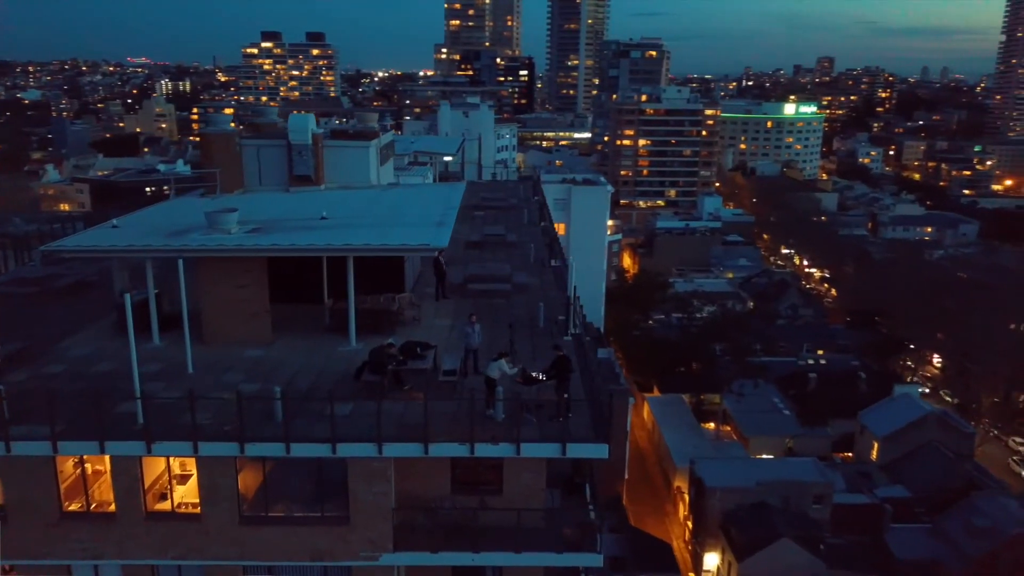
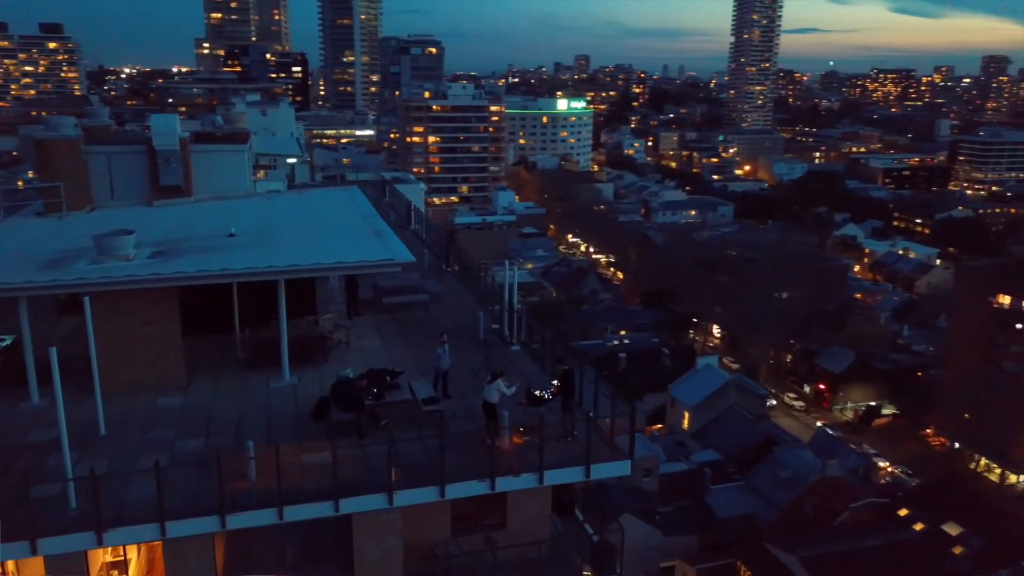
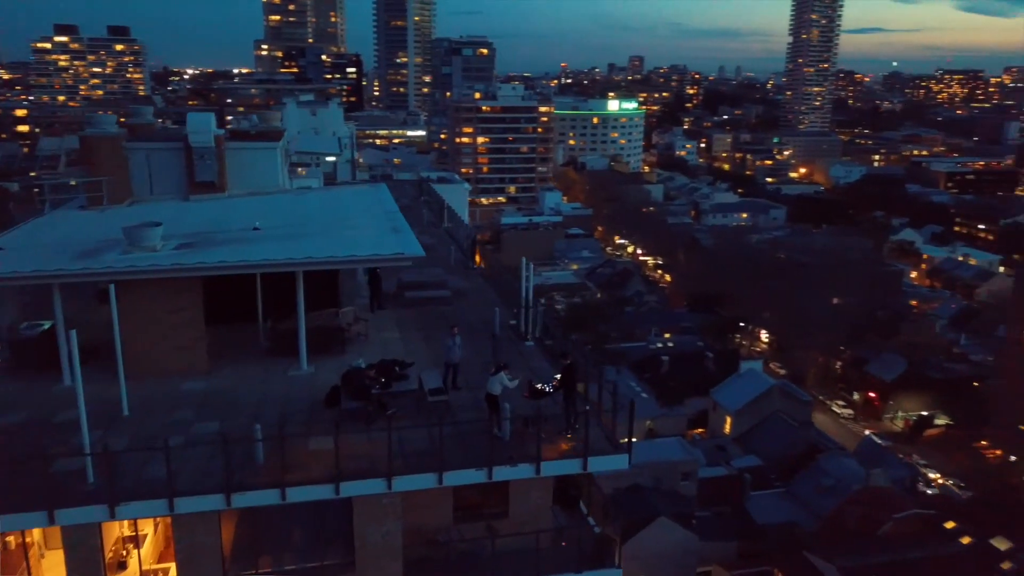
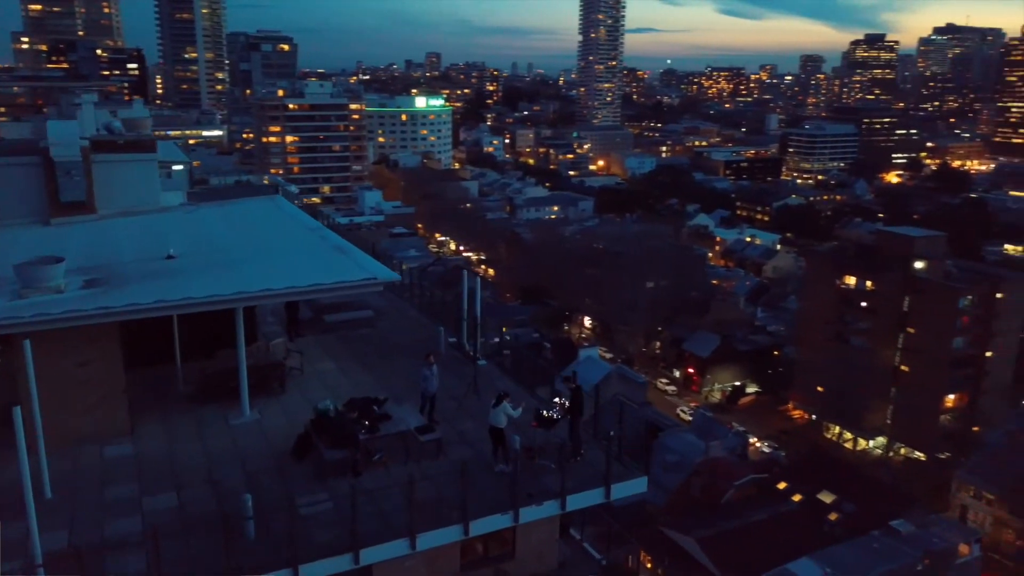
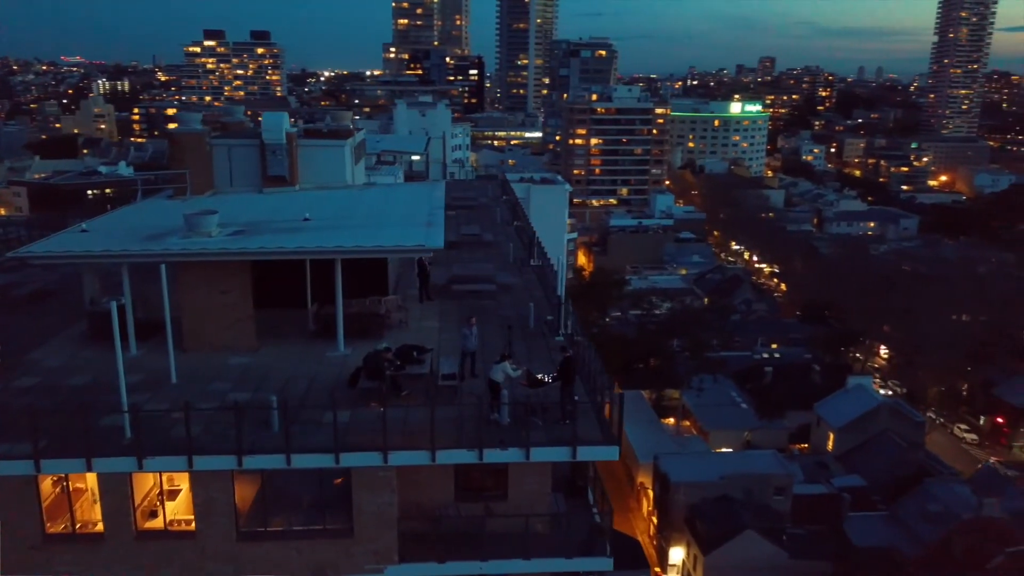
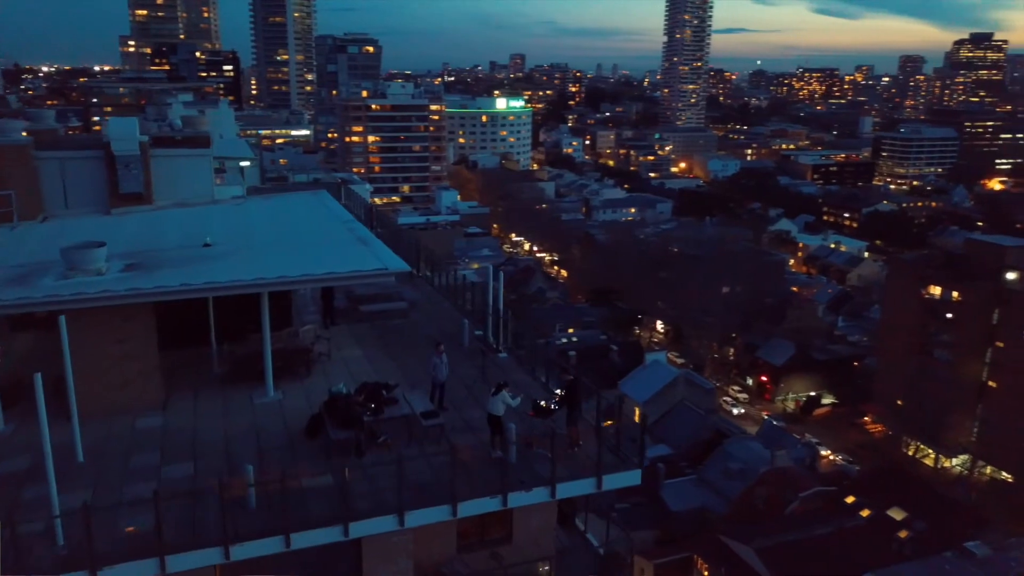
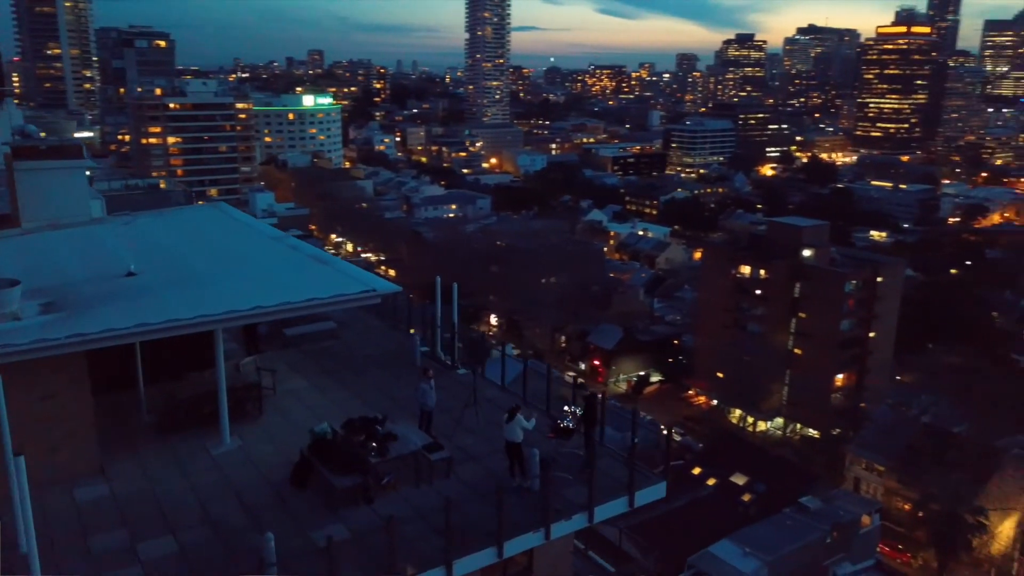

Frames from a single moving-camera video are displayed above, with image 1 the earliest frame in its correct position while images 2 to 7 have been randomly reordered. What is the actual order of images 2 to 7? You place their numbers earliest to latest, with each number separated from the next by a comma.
5, 3, 2, 6, 4, 7
